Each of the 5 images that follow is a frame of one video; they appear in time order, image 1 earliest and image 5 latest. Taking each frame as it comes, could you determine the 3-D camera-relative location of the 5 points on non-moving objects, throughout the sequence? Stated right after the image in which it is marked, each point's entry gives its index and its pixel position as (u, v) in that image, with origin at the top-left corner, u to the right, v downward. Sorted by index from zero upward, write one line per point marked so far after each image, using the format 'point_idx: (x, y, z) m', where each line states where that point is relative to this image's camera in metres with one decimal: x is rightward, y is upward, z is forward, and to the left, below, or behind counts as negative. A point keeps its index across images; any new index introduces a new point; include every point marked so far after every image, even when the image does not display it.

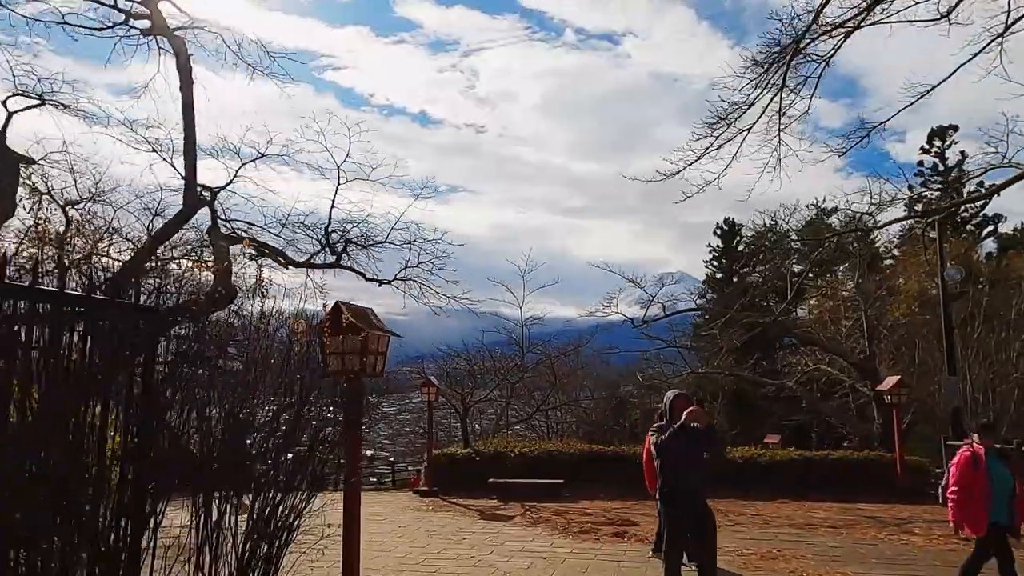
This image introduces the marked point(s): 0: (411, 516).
0: (-1.3, -3.0, +10.7) m
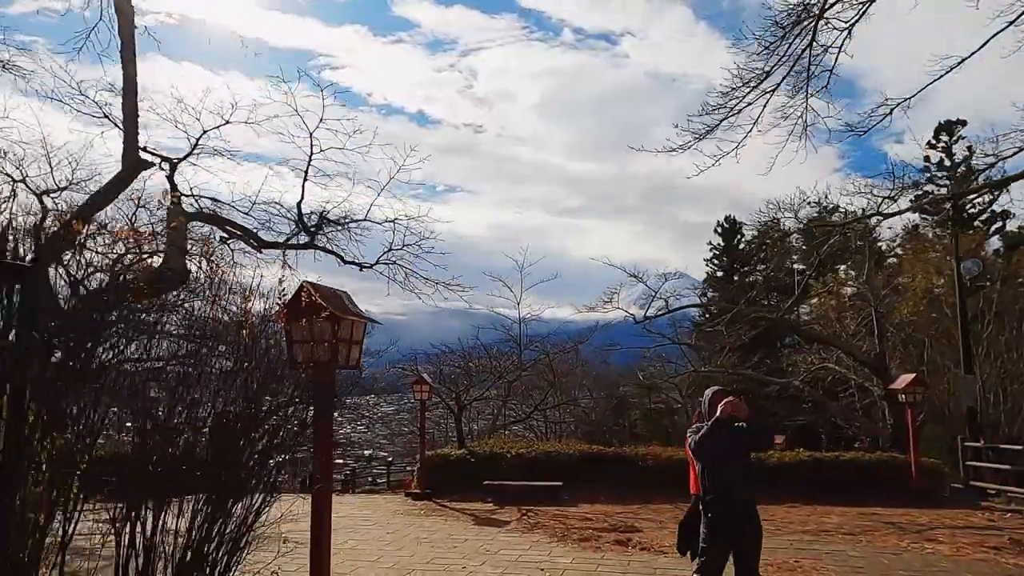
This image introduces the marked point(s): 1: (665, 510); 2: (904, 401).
0: (-1.4, -2.9, +10.1) m
1: (+2.0, -2.9, +10.8) m
2: (+5.9, -1.7, +12.3) m
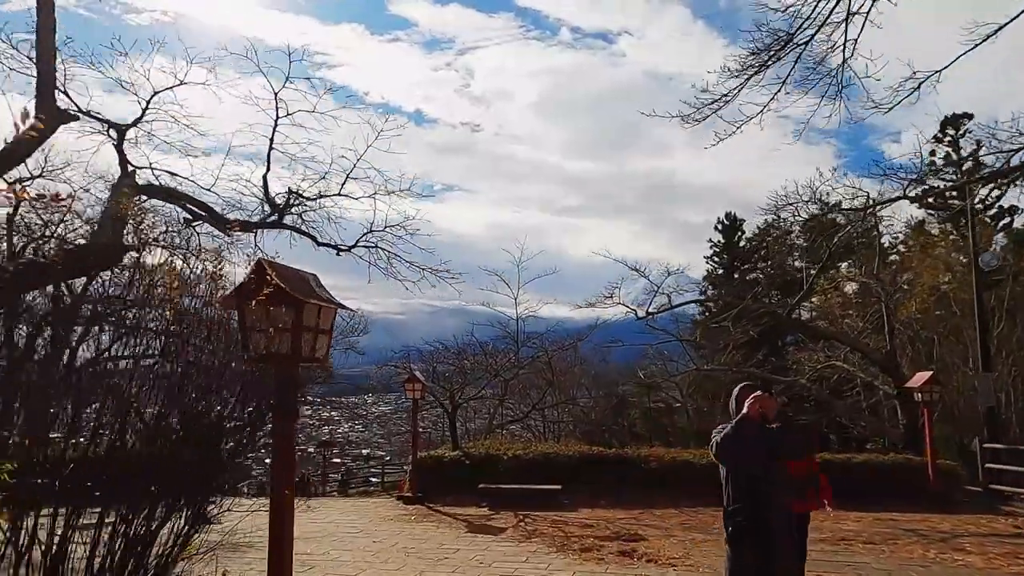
0: (-1.4, -2.8, +9.5) m
1: (+2.0, -2.8, +10.2) m
2: (+5.9, -1.6, +11.8) m
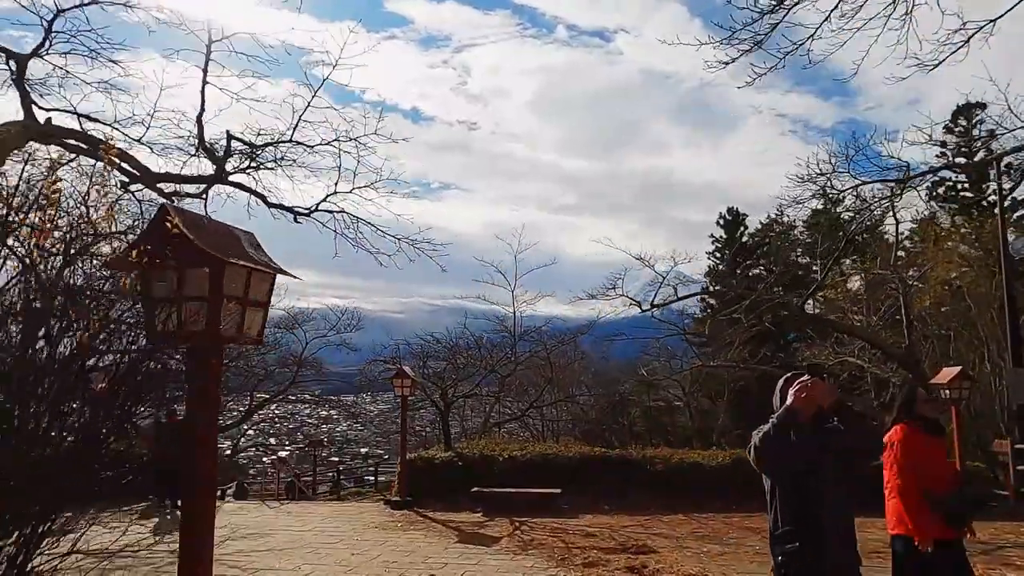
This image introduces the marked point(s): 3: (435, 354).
0: (-1.5, -2.6, +8.7) m
1: (+1.9, -2.7, +9.3) m
2: (+5.8, -1.5, +10.9) m
3: (-1.6, -1.4, +17.2) m
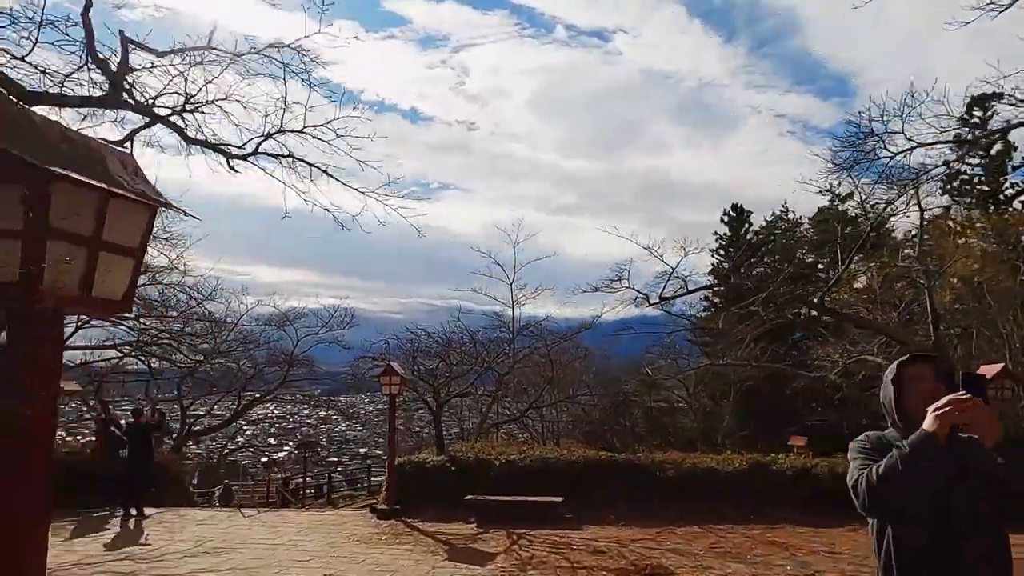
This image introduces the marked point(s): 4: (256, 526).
0: (-1.5, -2.5, +7.7) m
1: (+1.9, -2.5, +8.4) m
2: (+5.8, -1.3, +10.0) m
3: (-1.7, -1.3, +16.2) m
4: (-3.0, -2.8, +9.6) m
